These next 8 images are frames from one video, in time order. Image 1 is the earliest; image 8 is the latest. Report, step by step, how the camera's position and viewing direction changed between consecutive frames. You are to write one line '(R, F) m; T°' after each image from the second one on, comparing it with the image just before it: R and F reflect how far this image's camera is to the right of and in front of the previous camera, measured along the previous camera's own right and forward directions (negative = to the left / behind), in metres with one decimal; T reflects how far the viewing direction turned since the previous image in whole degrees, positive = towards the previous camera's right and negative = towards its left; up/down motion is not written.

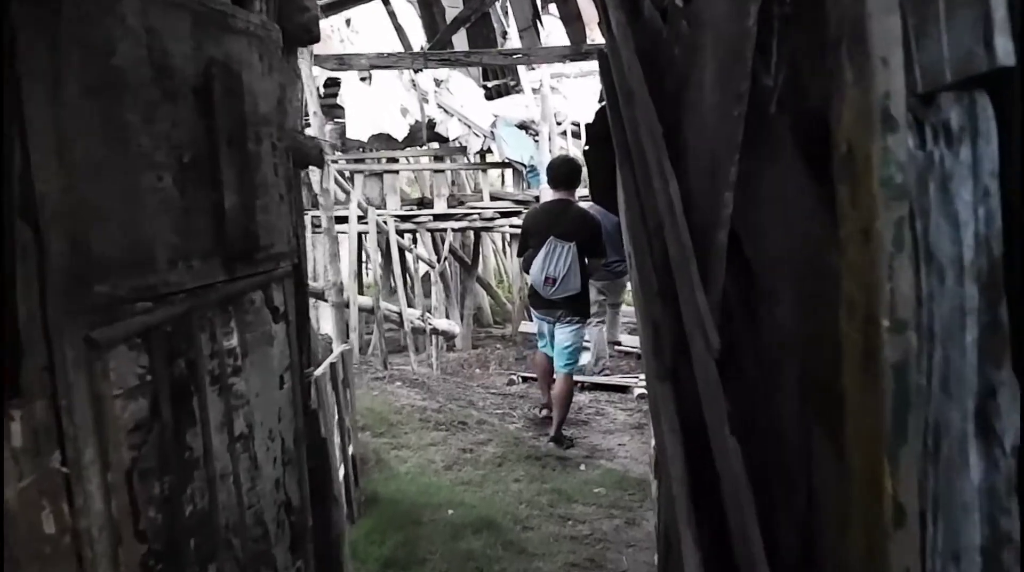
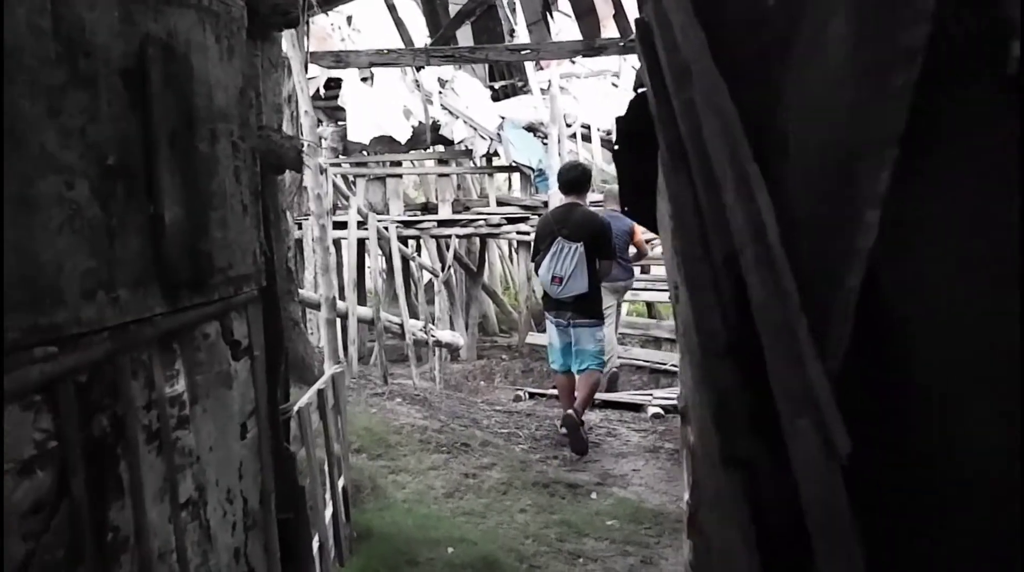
(0.0, +0.3) m; -1°
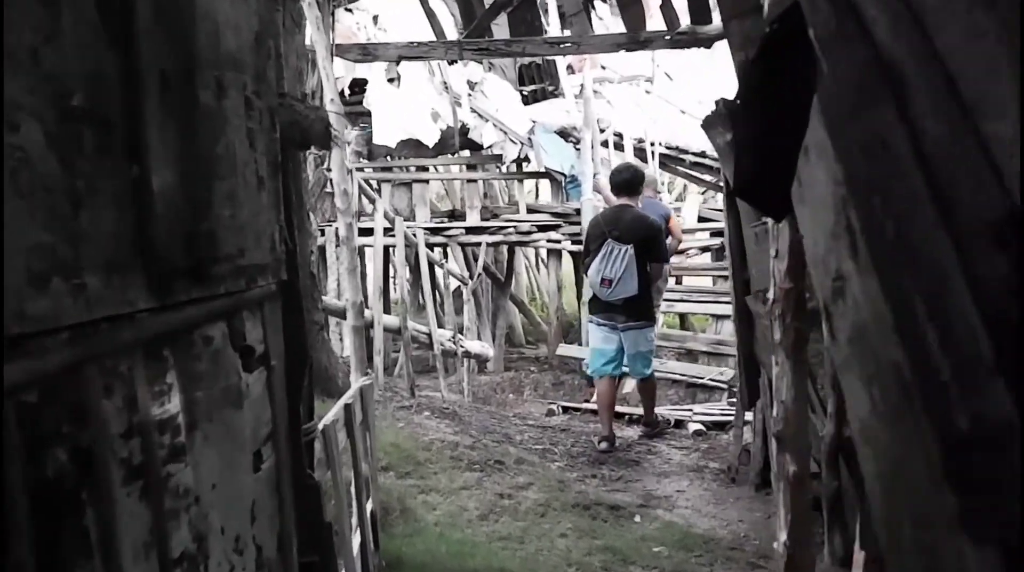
(-0.1, +0.3) m; -2°
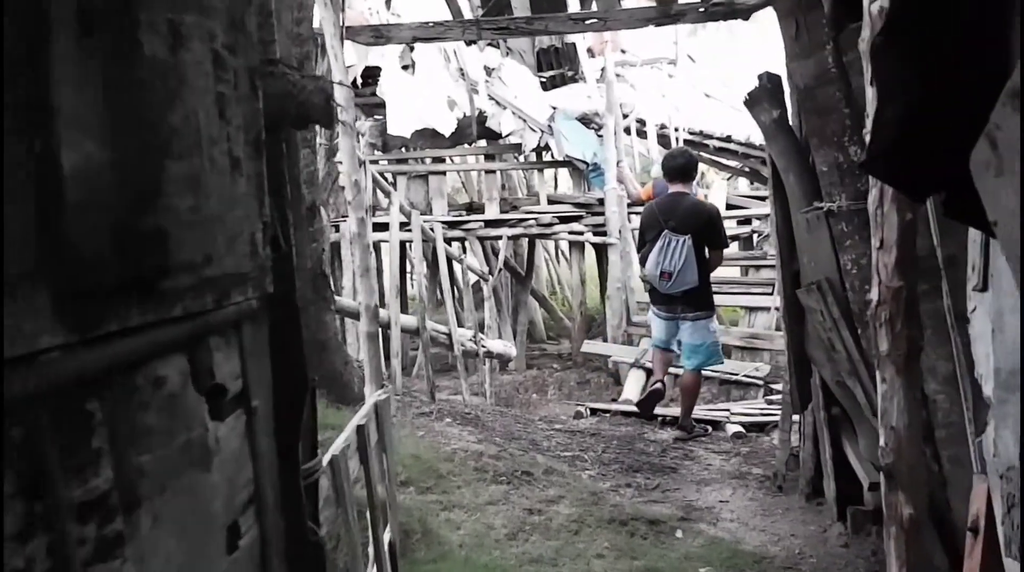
(-0.1, +0.3) m; -2°
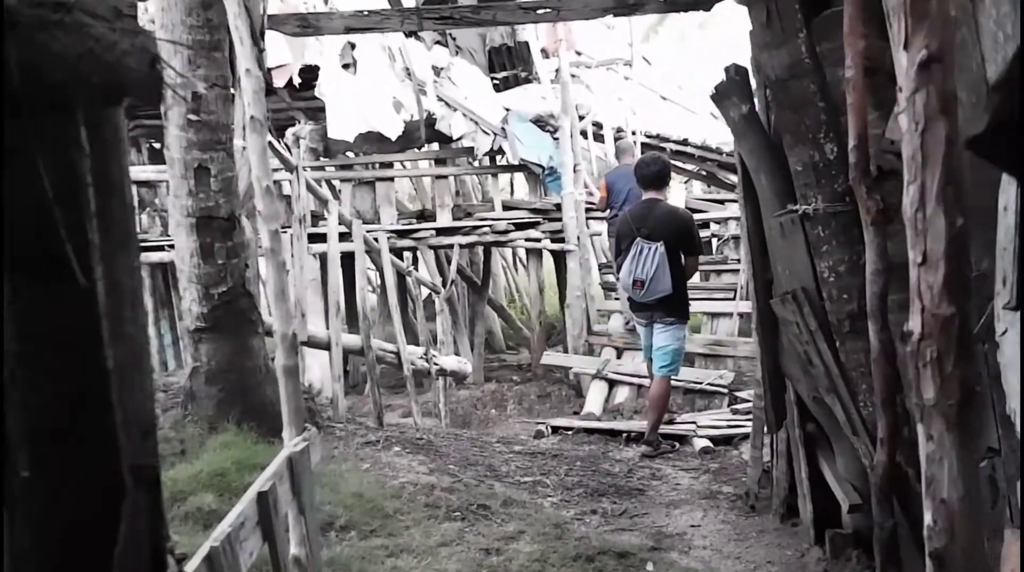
(+0.1, +0.4) m; +4°
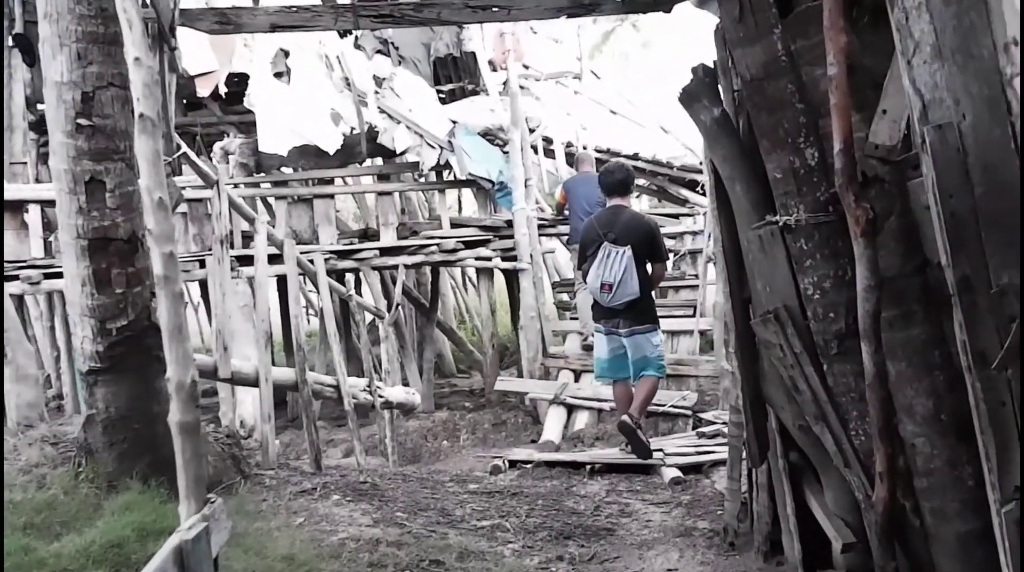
(0.0, +0.5) m; +5°
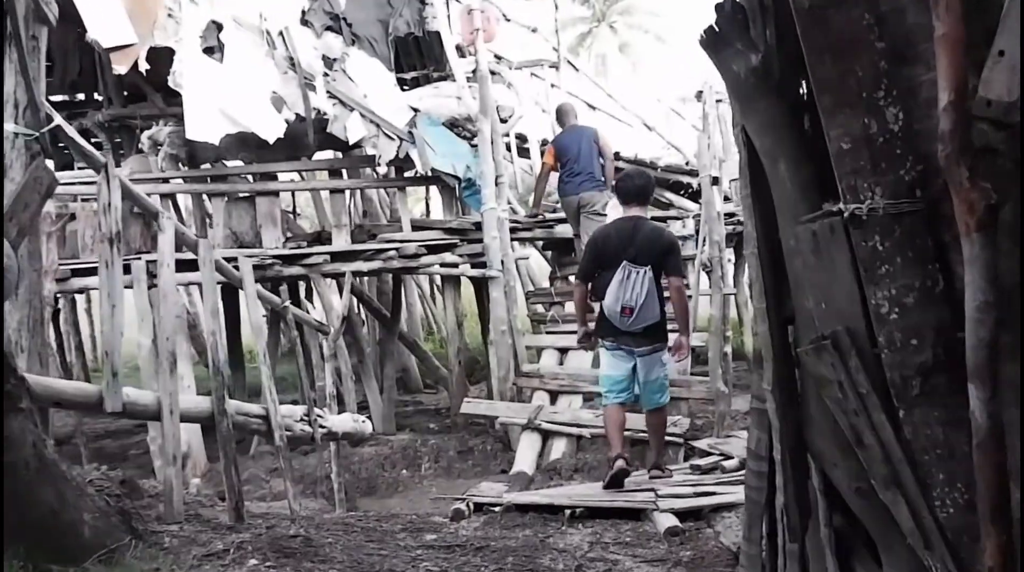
(+0.1, +0.9) m; +3°
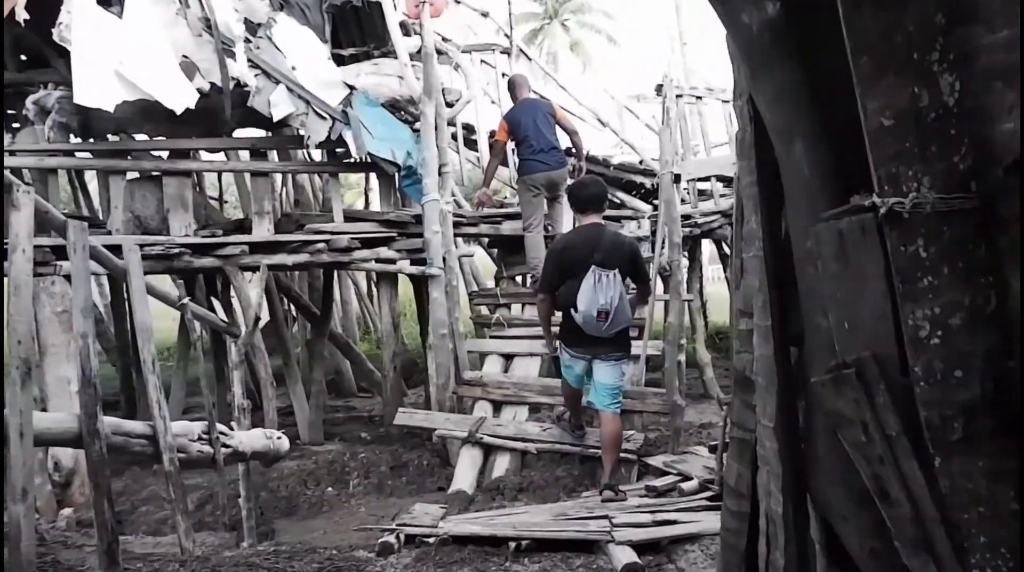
(0.0, +0.6) m; +6°
